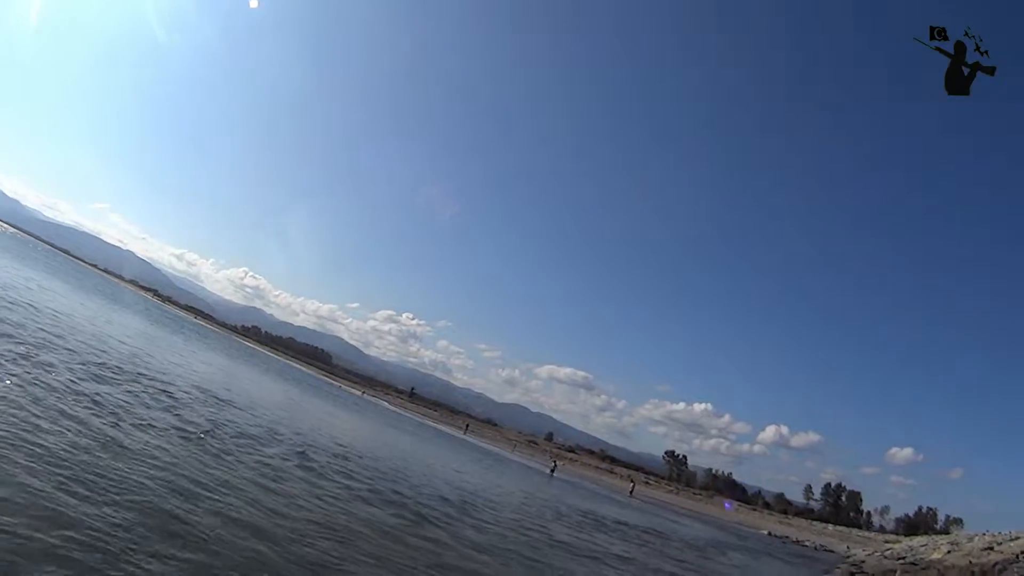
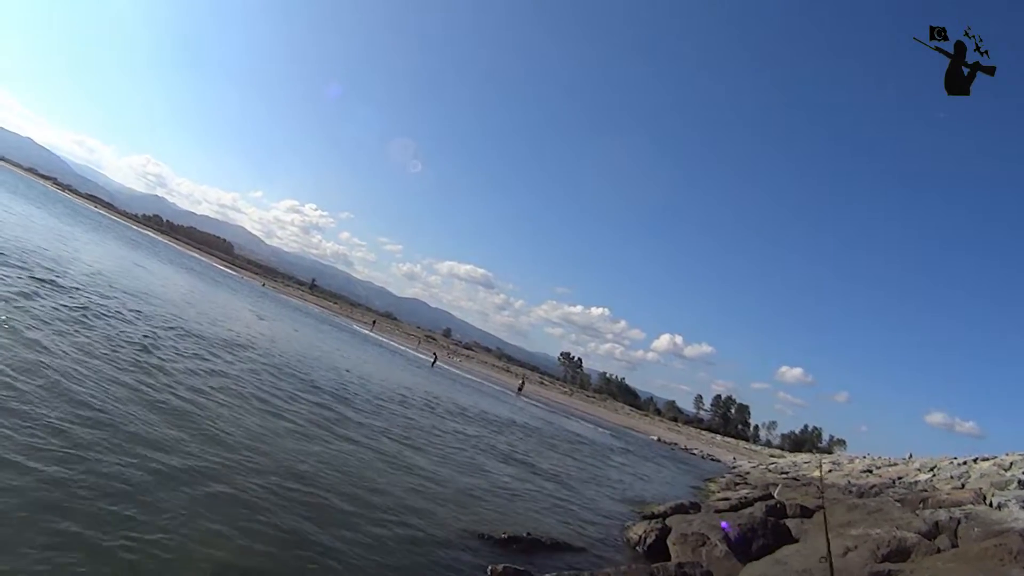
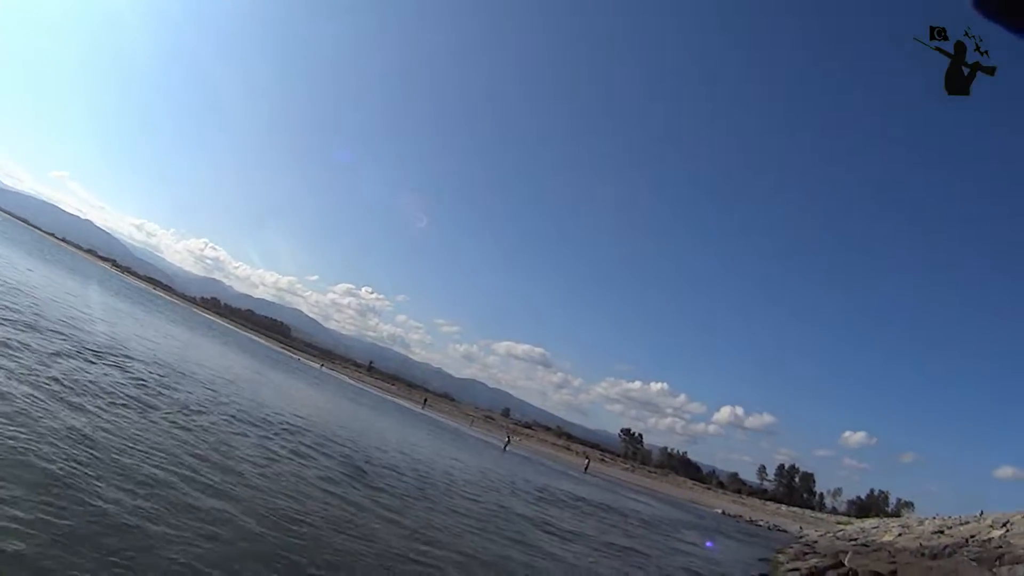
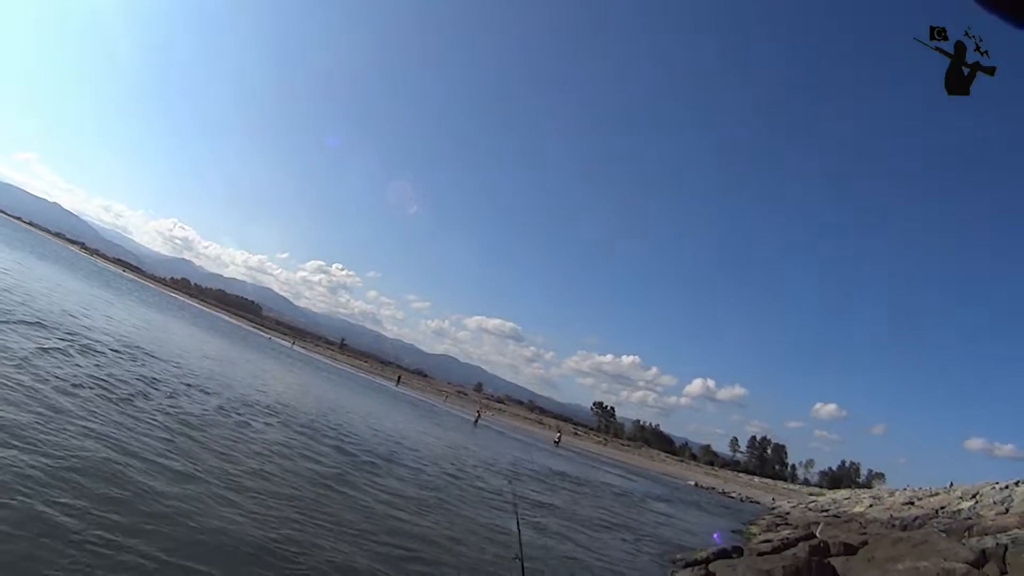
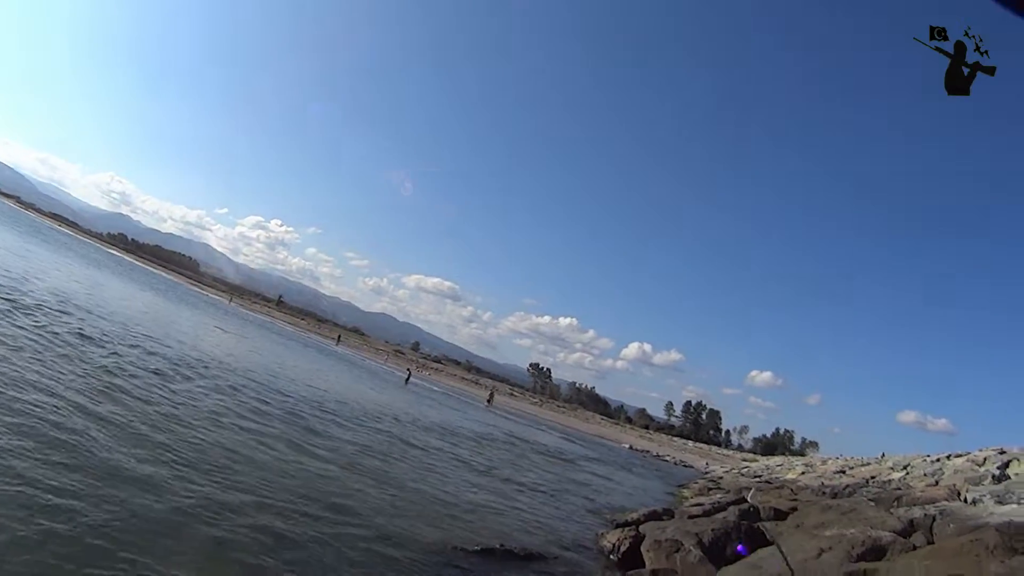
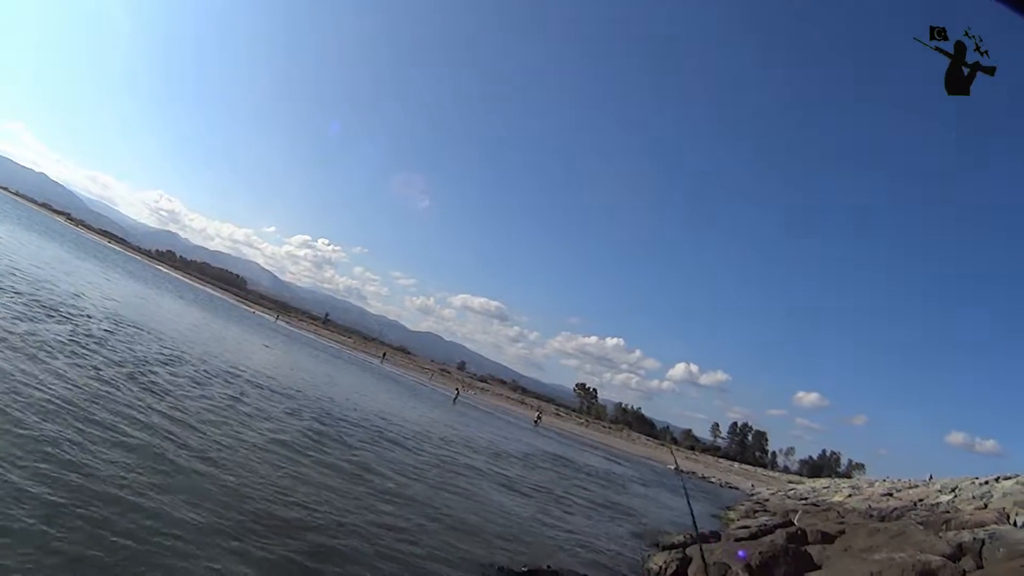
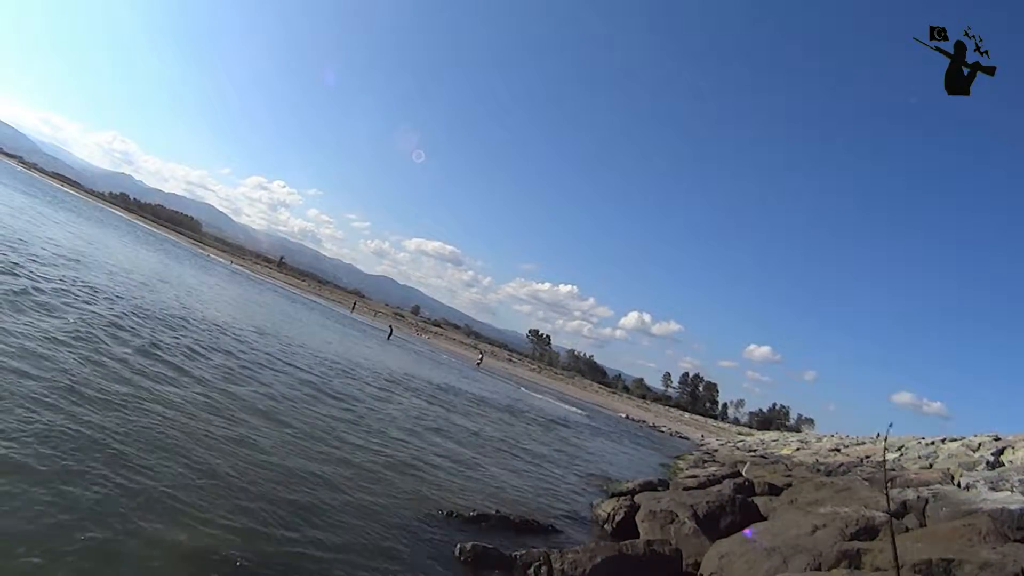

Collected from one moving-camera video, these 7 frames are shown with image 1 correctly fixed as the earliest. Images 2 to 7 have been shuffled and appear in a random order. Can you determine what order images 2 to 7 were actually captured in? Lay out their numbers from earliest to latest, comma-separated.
3, 4, 6, 5, 2, 7
